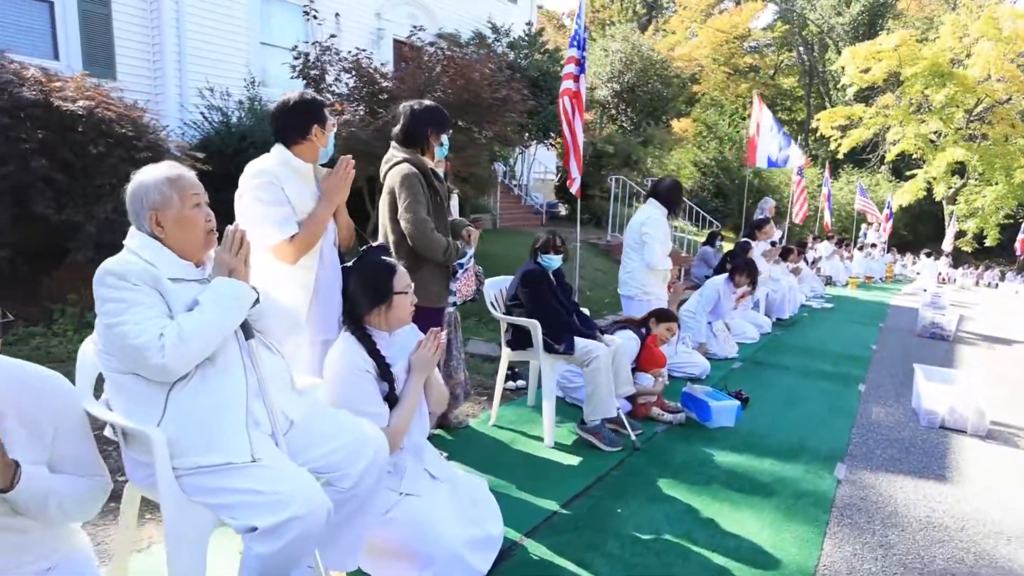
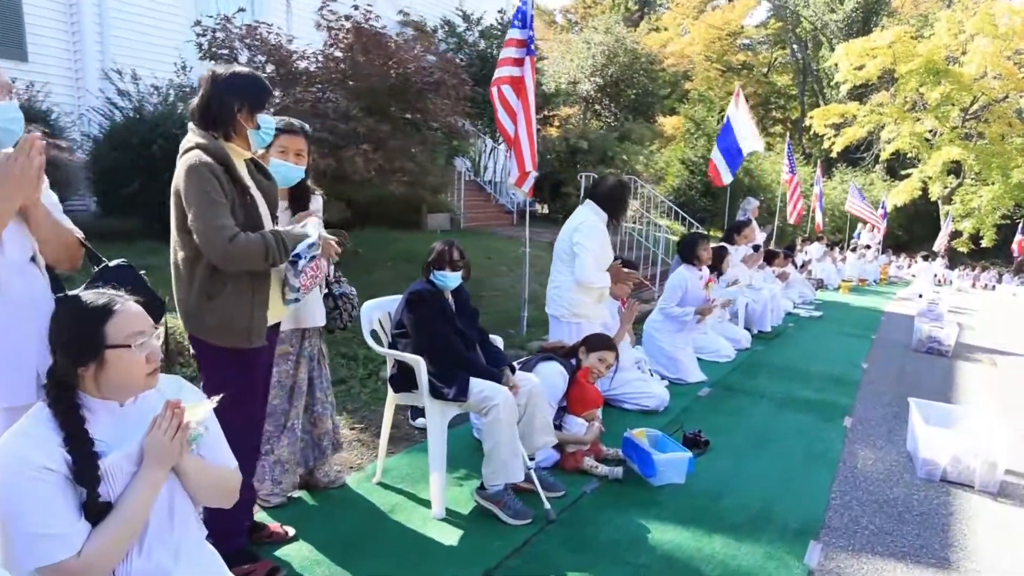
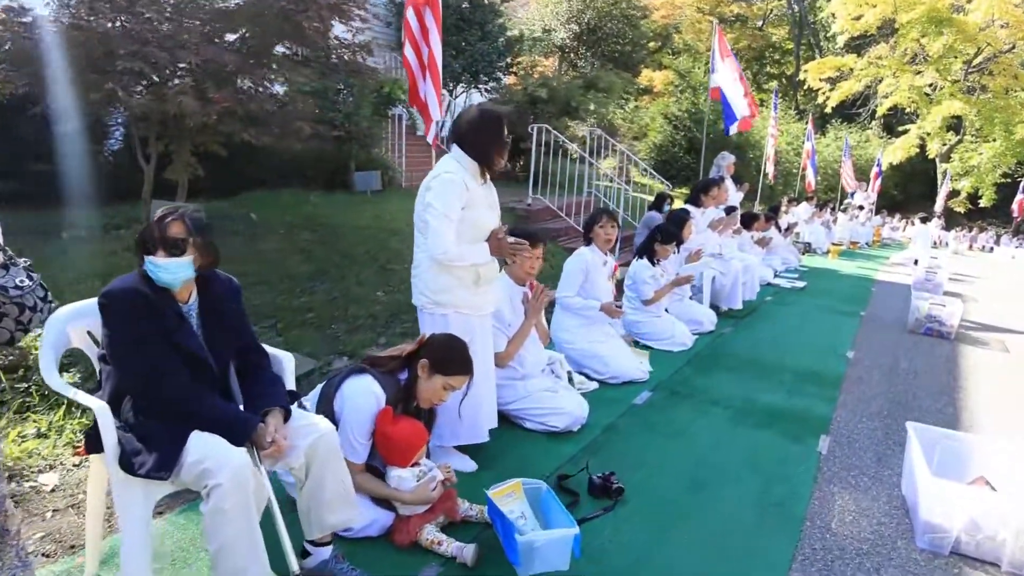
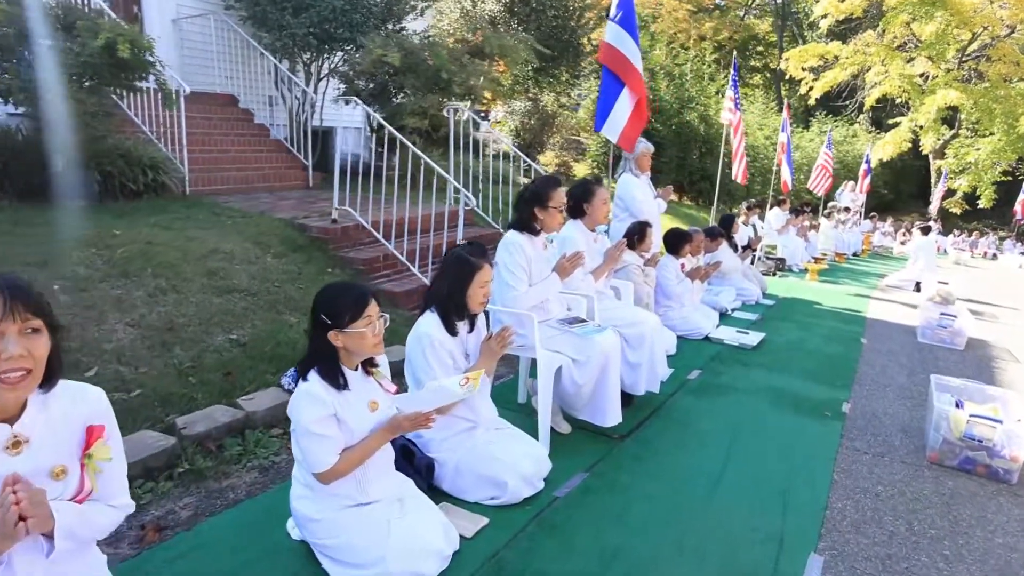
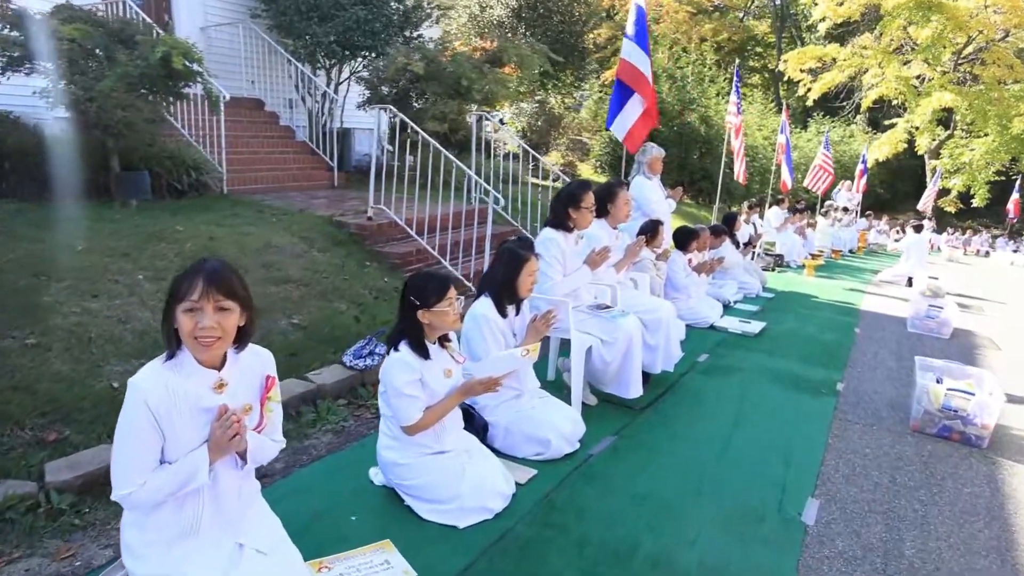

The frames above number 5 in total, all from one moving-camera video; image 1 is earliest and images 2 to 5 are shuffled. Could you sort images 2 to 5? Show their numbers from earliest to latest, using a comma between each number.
2, 3, 5, 4
